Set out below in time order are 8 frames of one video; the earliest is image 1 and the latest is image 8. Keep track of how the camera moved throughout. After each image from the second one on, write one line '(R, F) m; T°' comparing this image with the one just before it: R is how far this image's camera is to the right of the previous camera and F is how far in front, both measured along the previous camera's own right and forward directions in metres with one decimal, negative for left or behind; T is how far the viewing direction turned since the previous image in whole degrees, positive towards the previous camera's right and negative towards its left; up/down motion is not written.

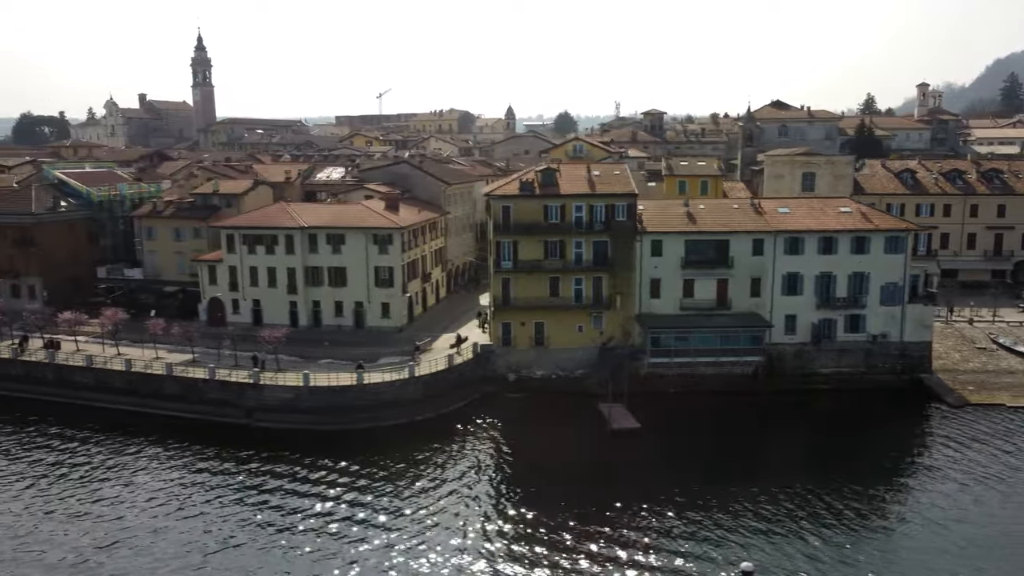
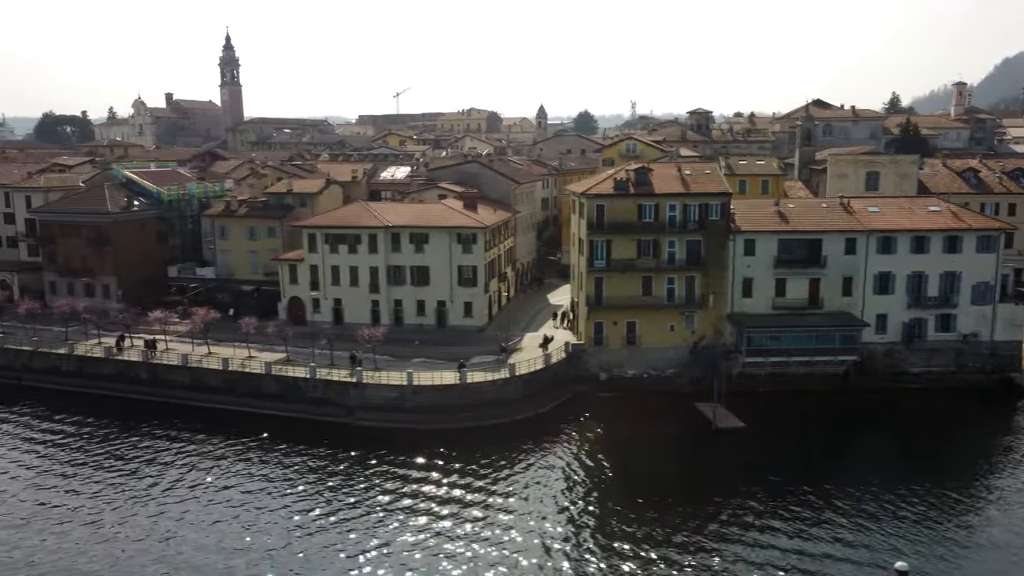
(-4.7, 0.0) m; 0°
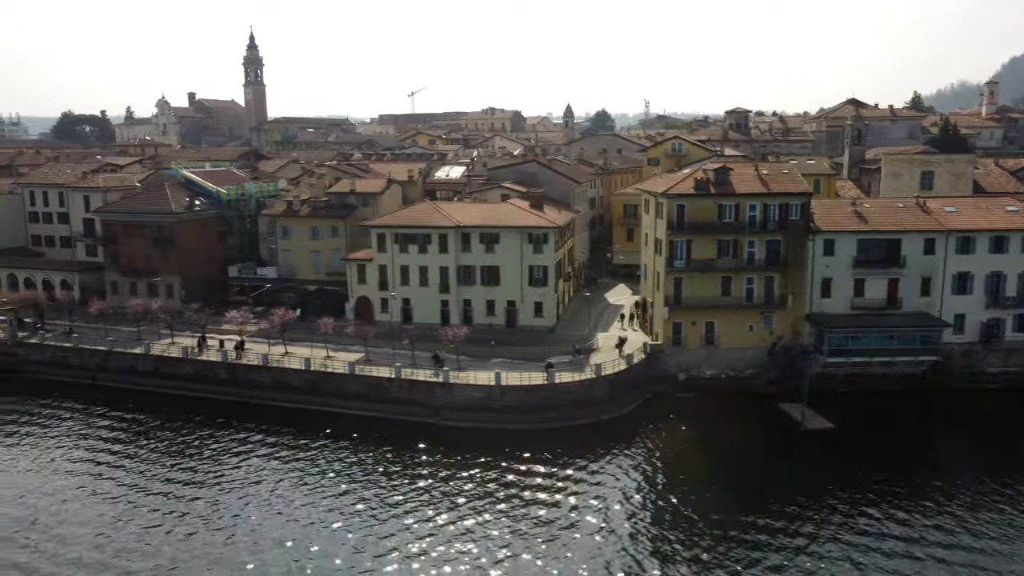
(-4.0, 0.0) m; 0°
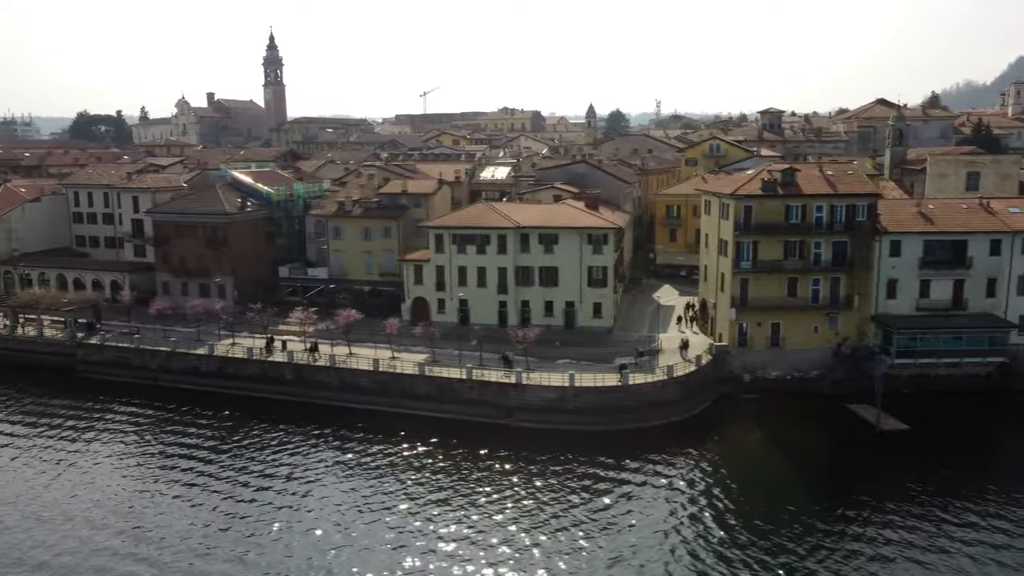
(-3.3, 0.0) m; 0°
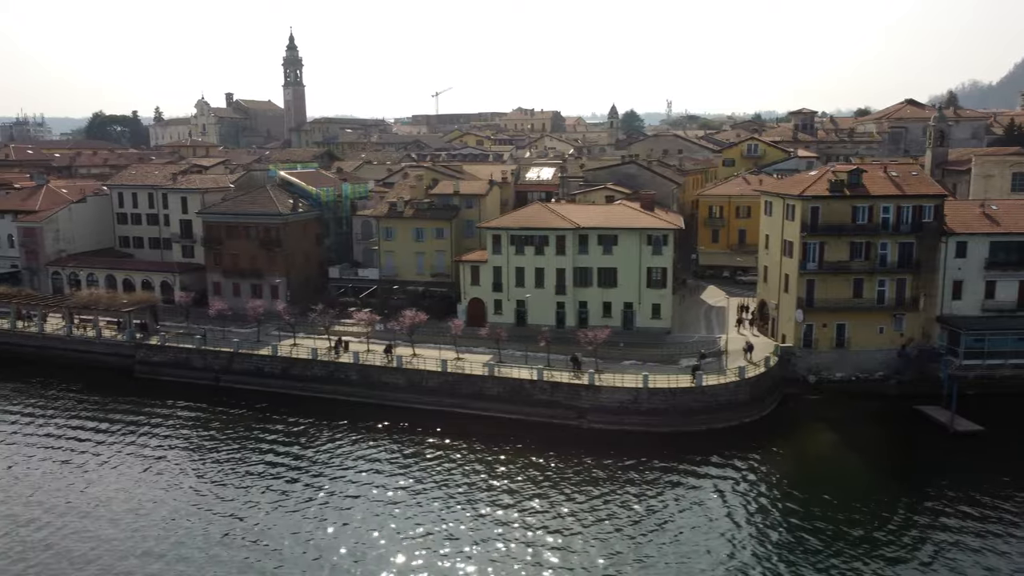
(-3.3, 0.0) m; 0°
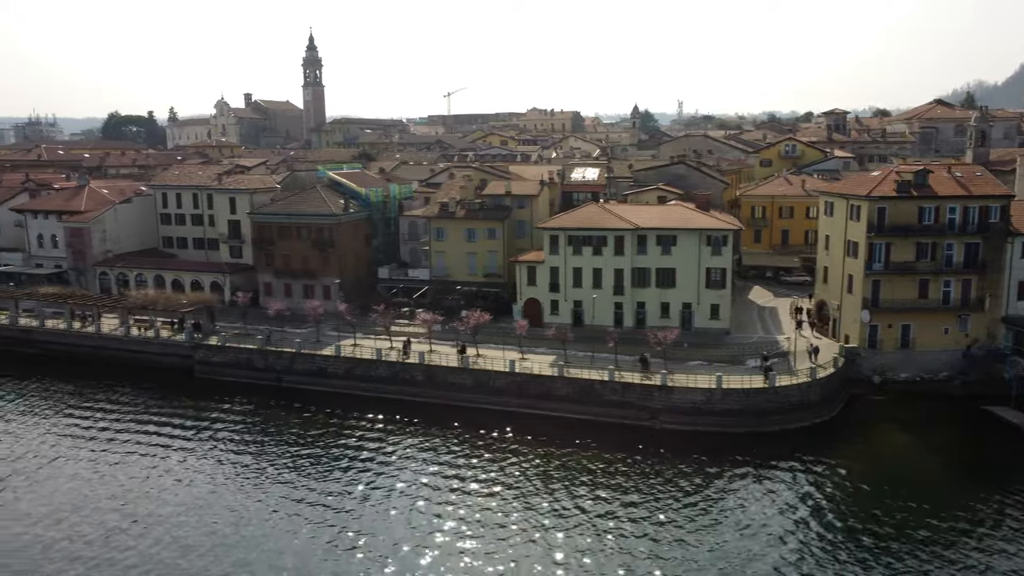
(-3.3, 0.0) m; 0°
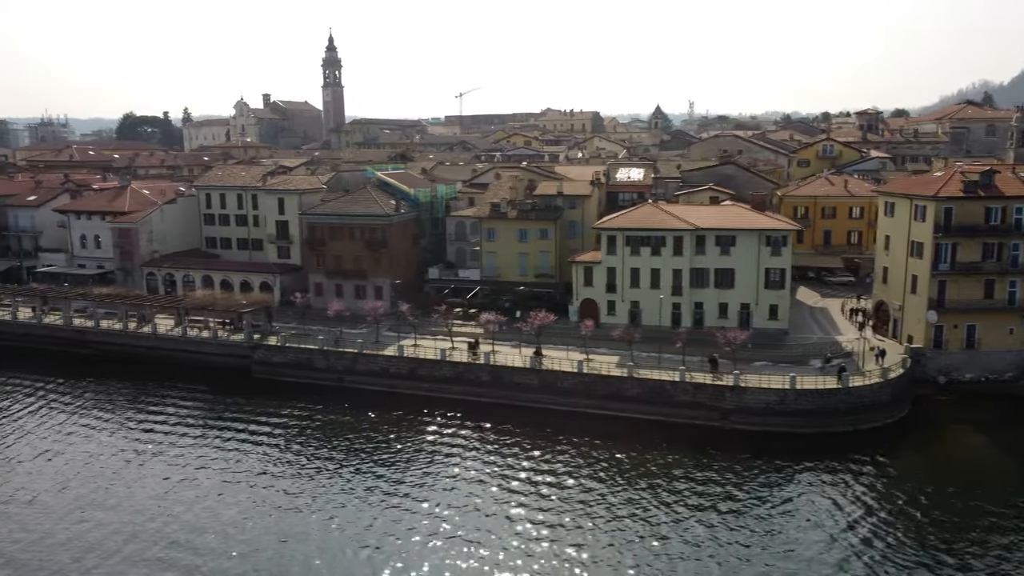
(-3.3, 0.0) m; 0°
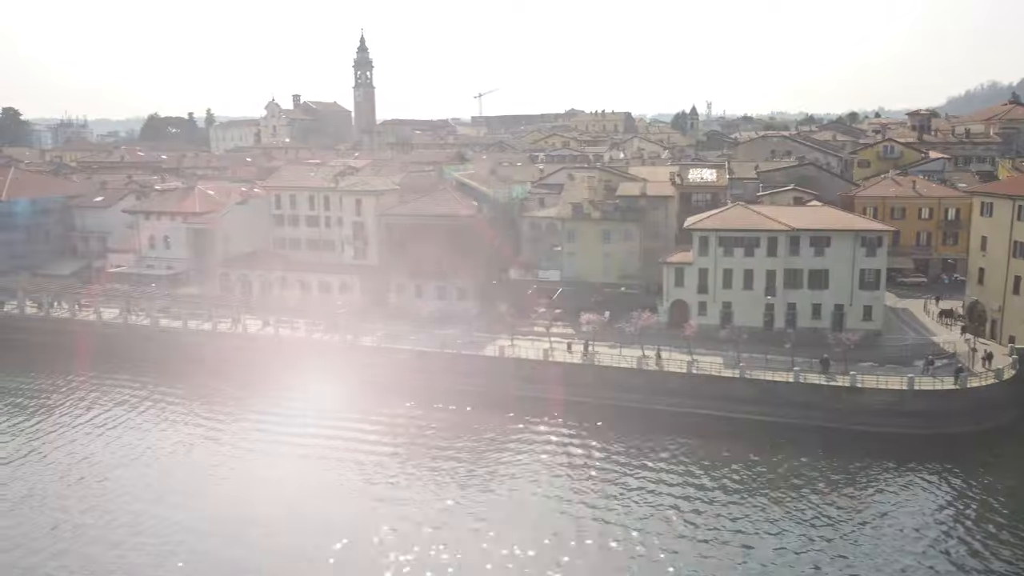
(-5.3, 0.0) m; 0°
